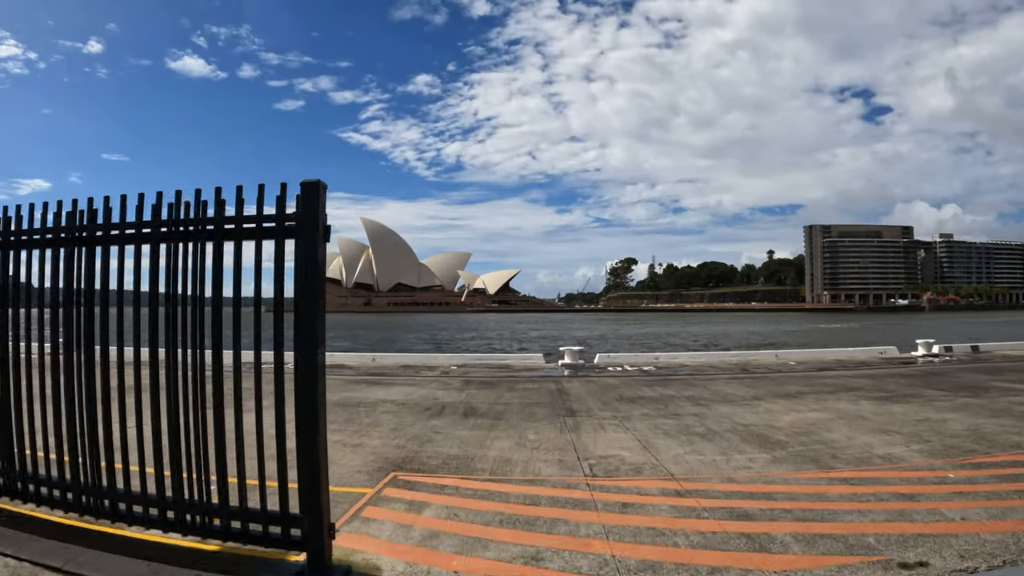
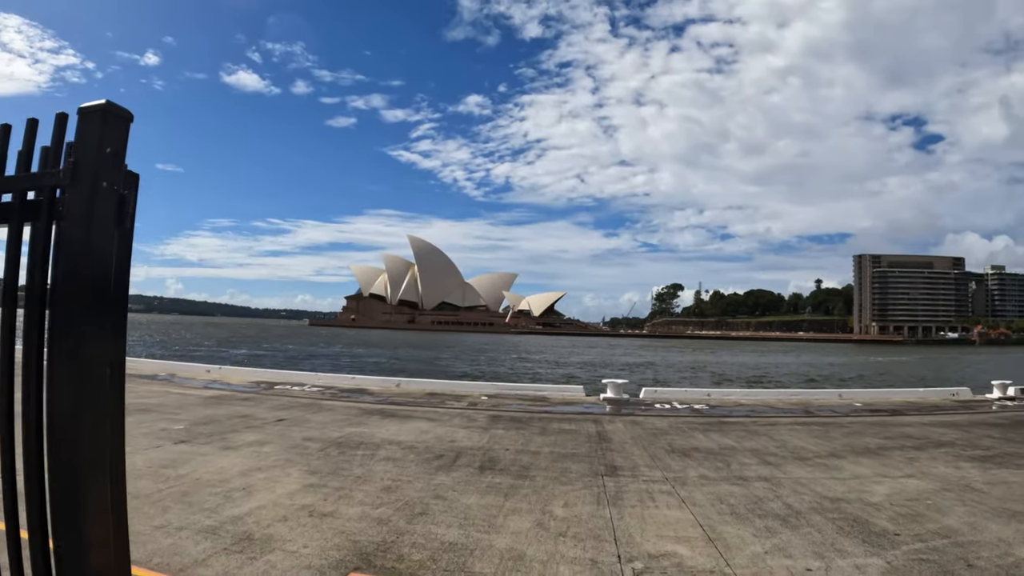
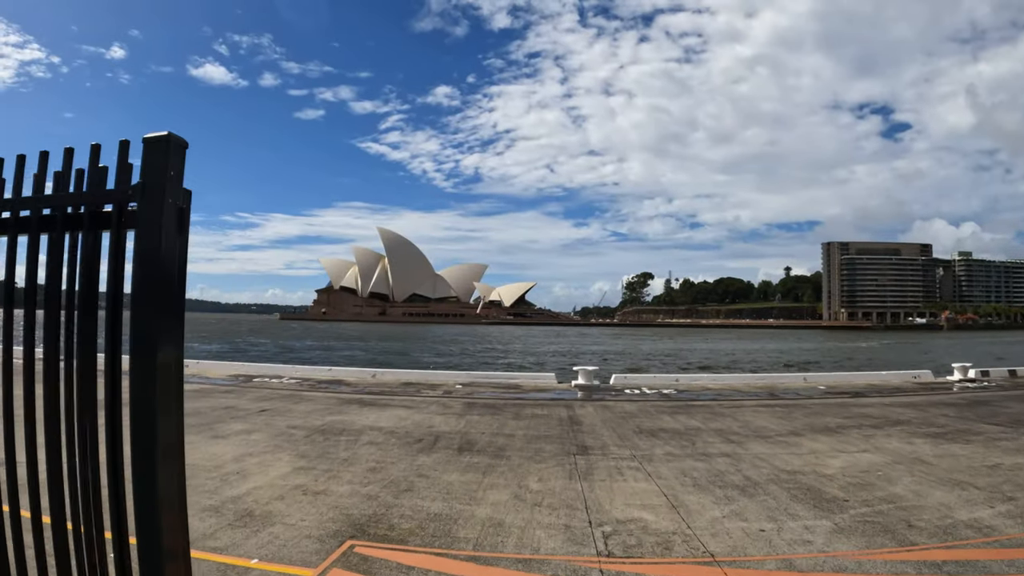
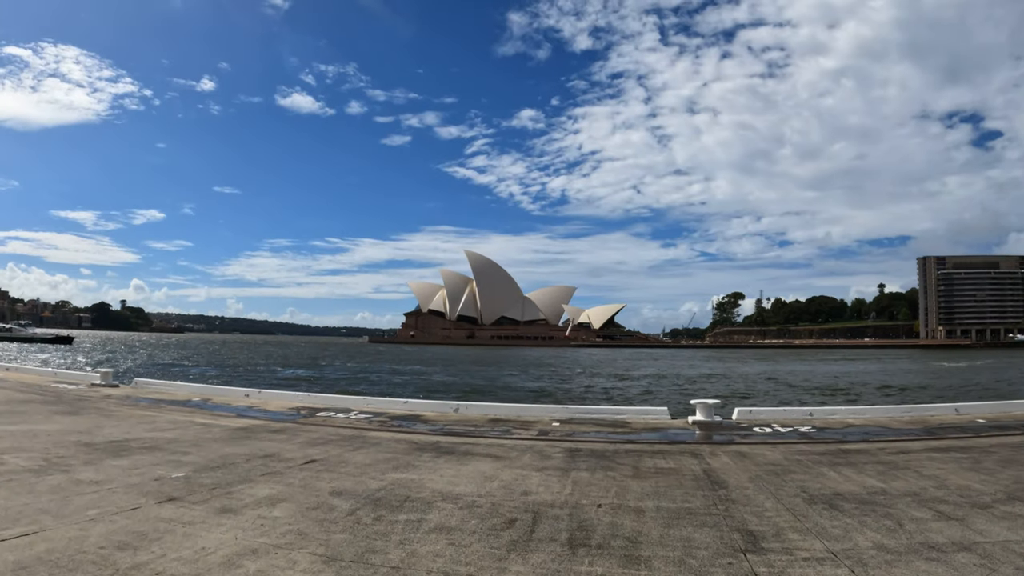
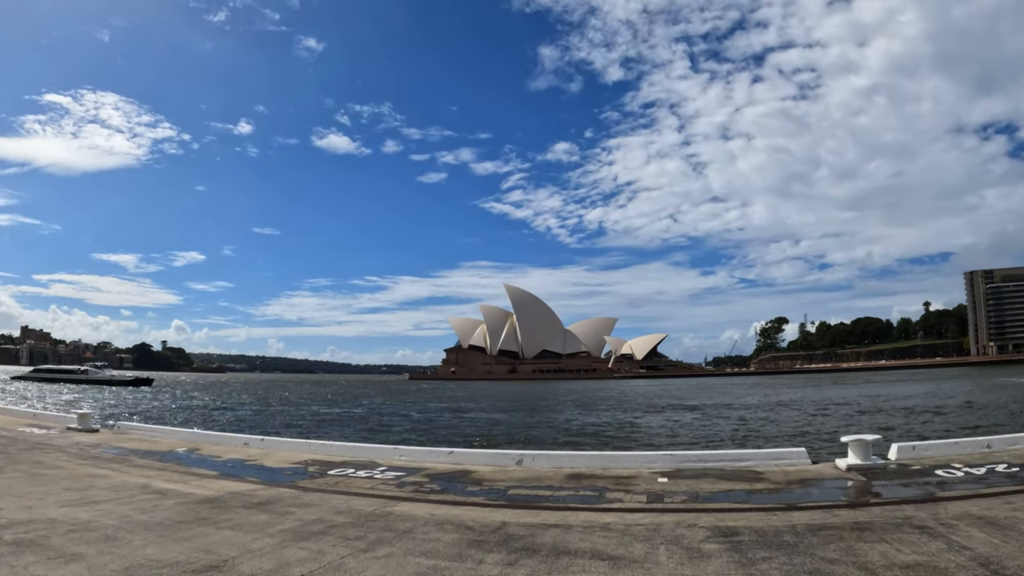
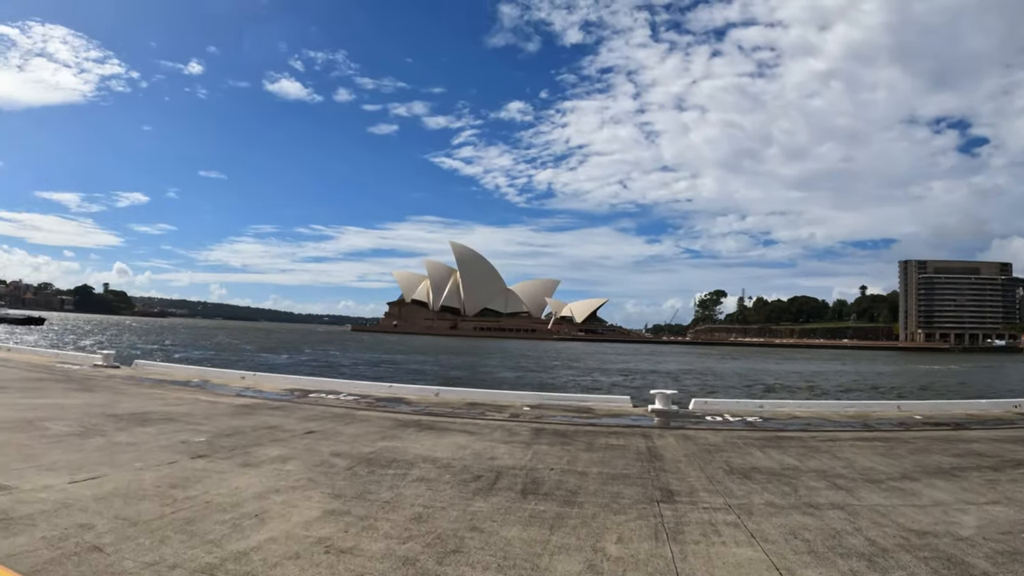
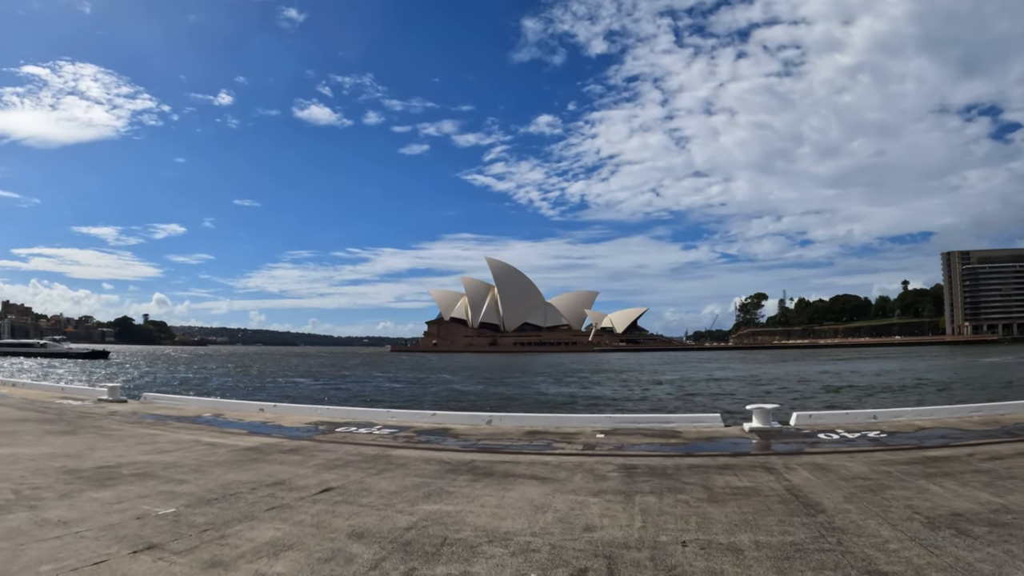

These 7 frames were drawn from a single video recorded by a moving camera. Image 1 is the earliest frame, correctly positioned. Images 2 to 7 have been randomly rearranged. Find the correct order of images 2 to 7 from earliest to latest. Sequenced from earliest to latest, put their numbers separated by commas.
3, 2, 6, 4, 7, 5
